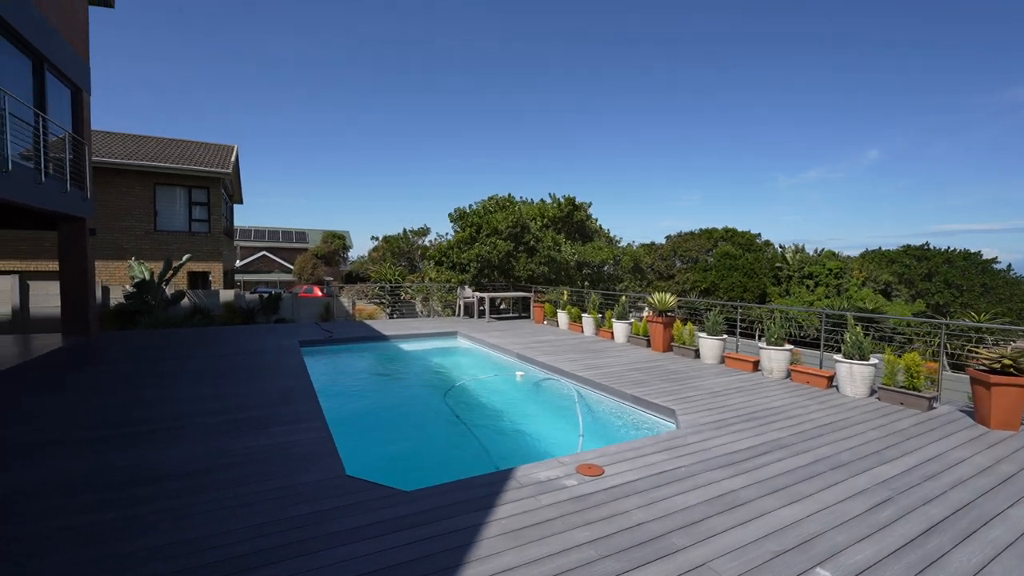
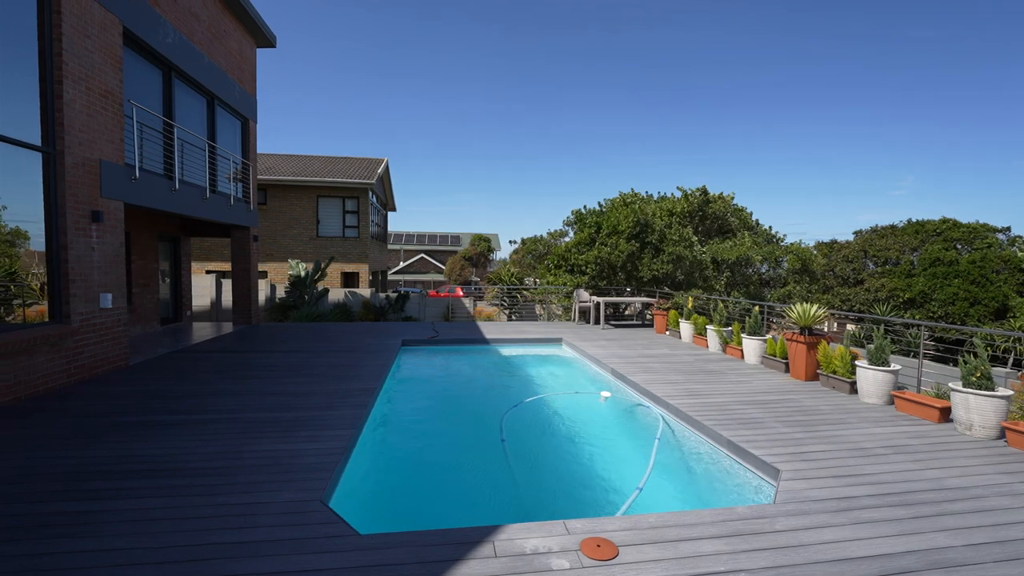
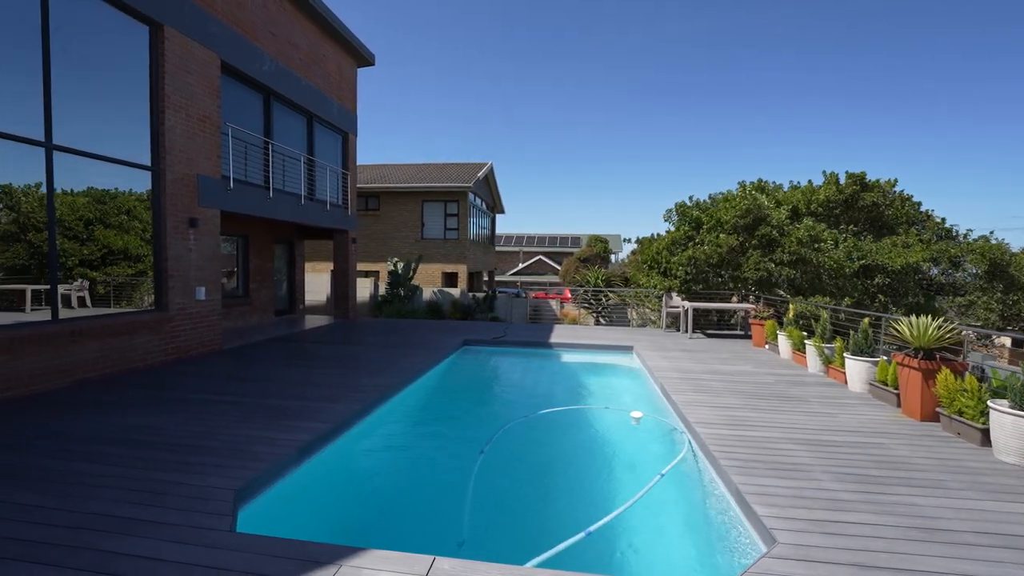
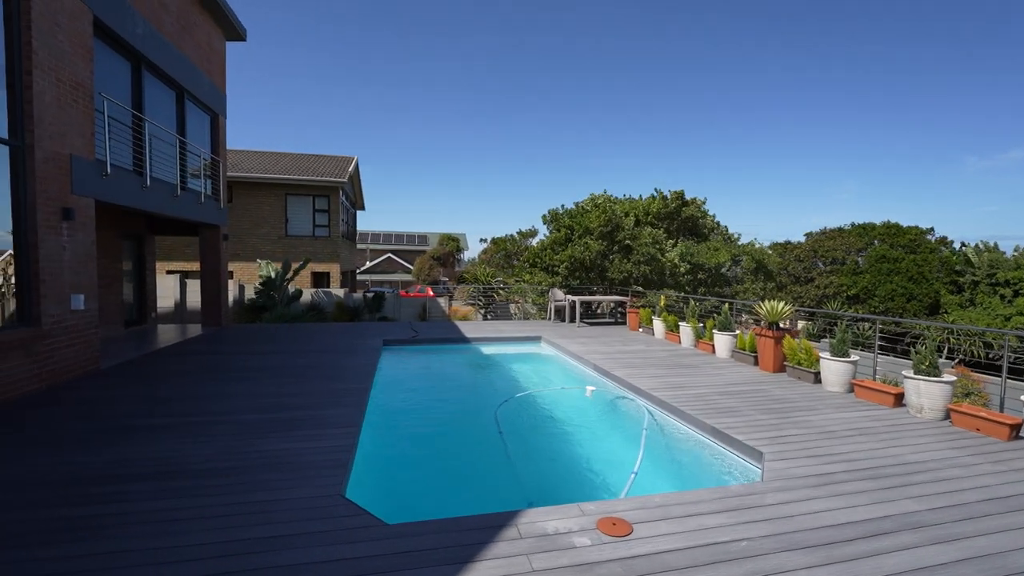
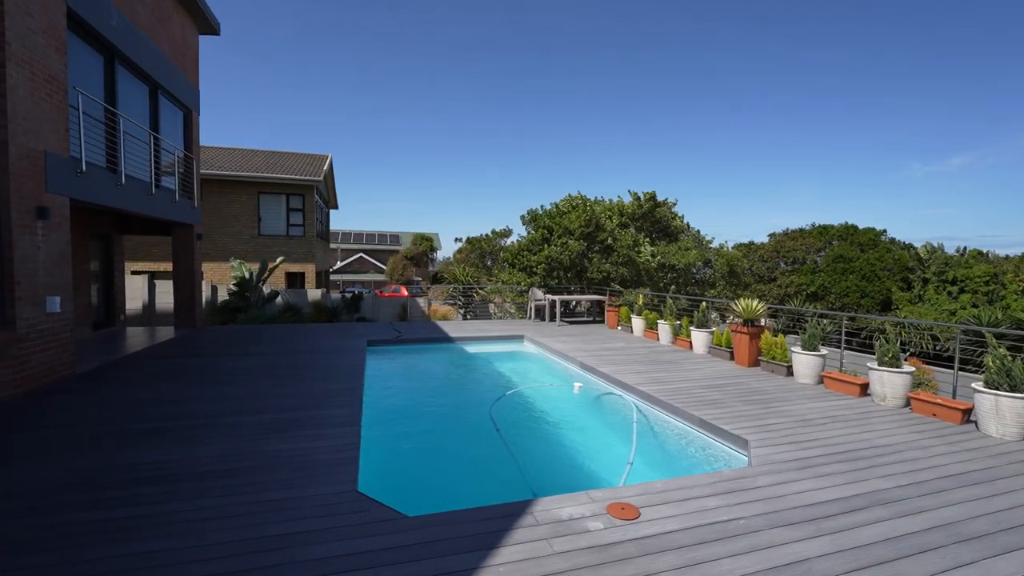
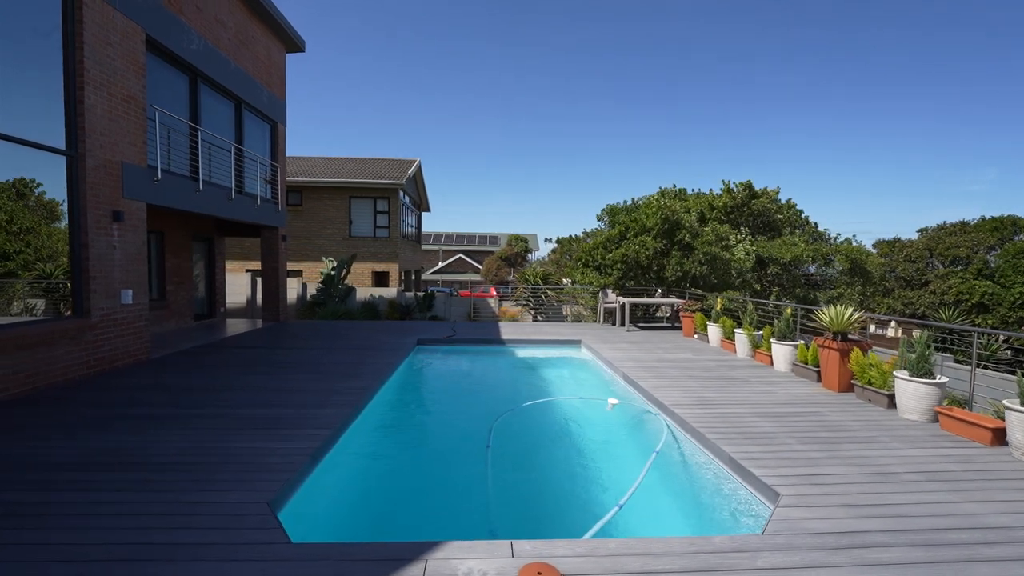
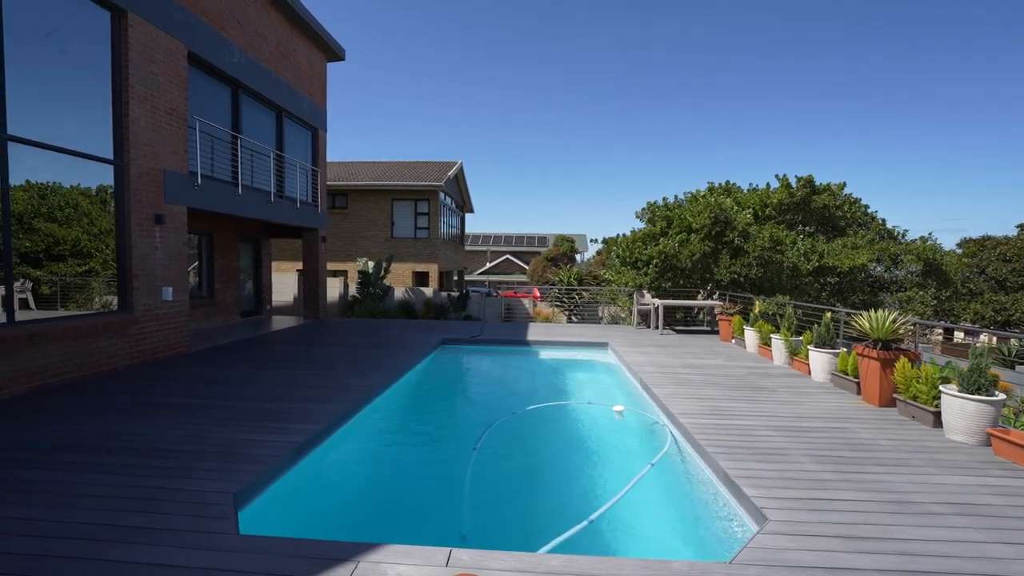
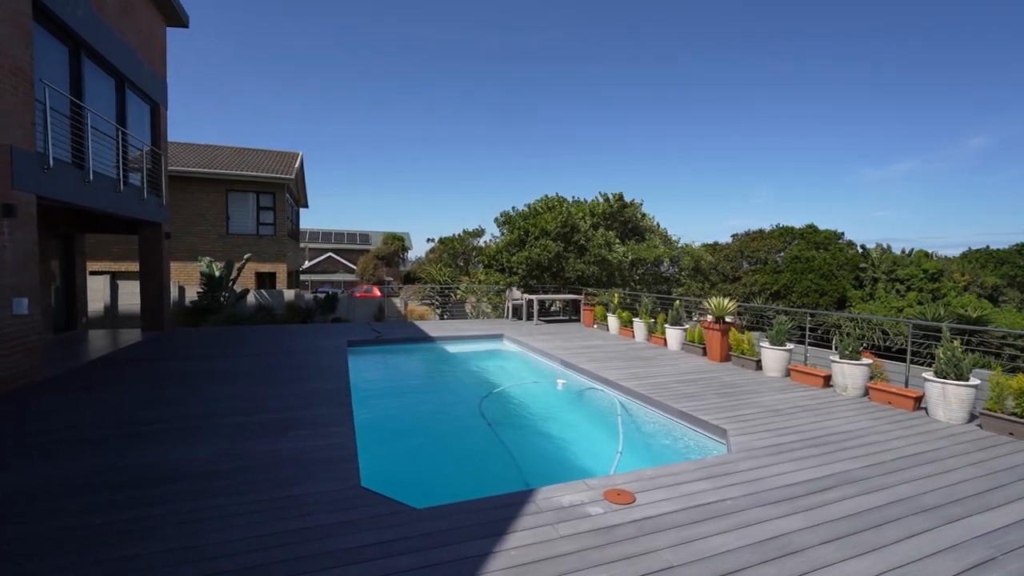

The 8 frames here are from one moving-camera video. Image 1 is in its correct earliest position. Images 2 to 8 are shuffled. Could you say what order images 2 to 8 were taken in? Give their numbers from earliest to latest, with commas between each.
8, 5, 4, 2, 6, 7, 3
